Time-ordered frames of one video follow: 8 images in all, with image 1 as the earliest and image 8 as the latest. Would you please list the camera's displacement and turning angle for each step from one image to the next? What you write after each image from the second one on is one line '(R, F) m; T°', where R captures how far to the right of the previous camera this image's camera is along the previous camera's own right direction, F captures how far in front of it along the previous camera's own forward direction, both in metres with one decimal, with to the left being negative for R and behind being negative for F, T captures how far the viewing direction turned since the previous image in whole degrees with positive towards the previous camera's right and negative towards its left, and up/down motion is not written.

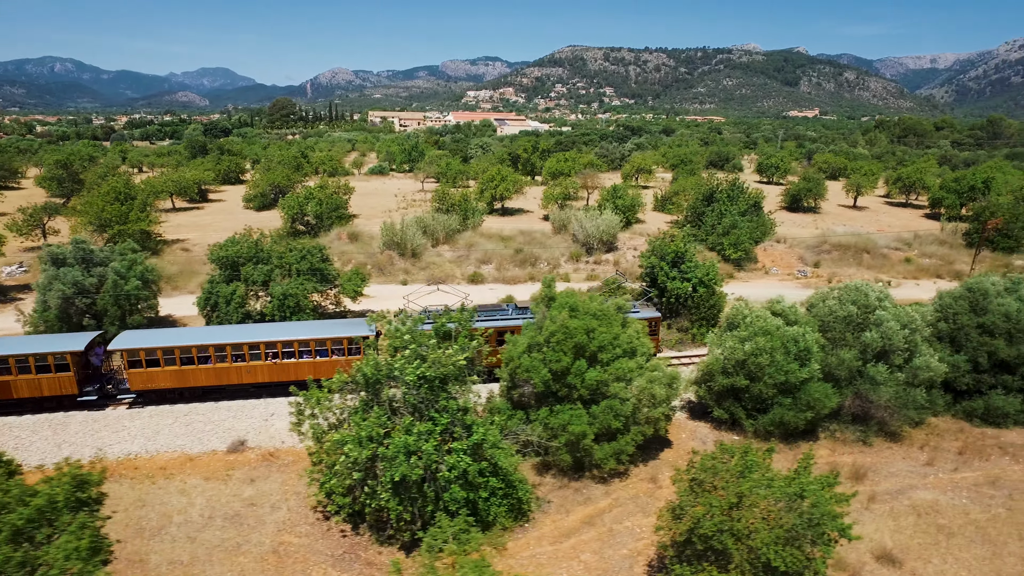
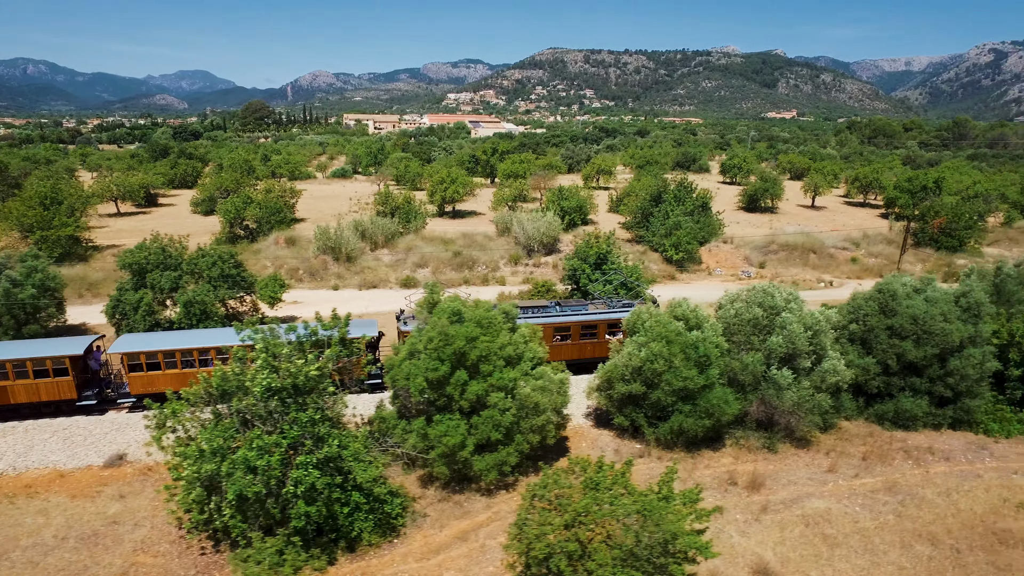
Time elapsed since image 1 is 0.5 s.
(+2.8, +0.6) m; +1°
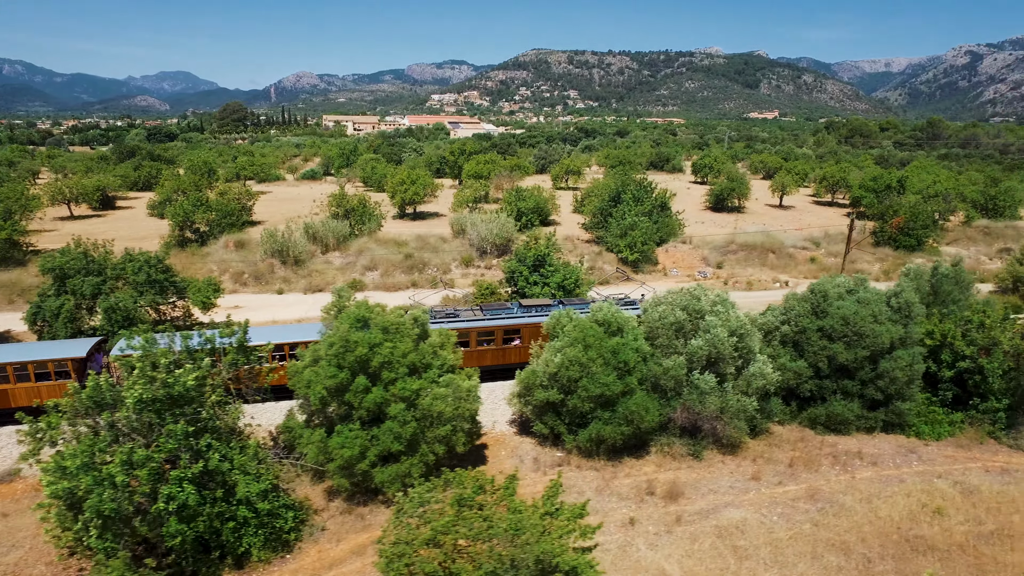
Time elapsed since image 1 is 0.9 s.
(+2.1, +0.6) m; +1°
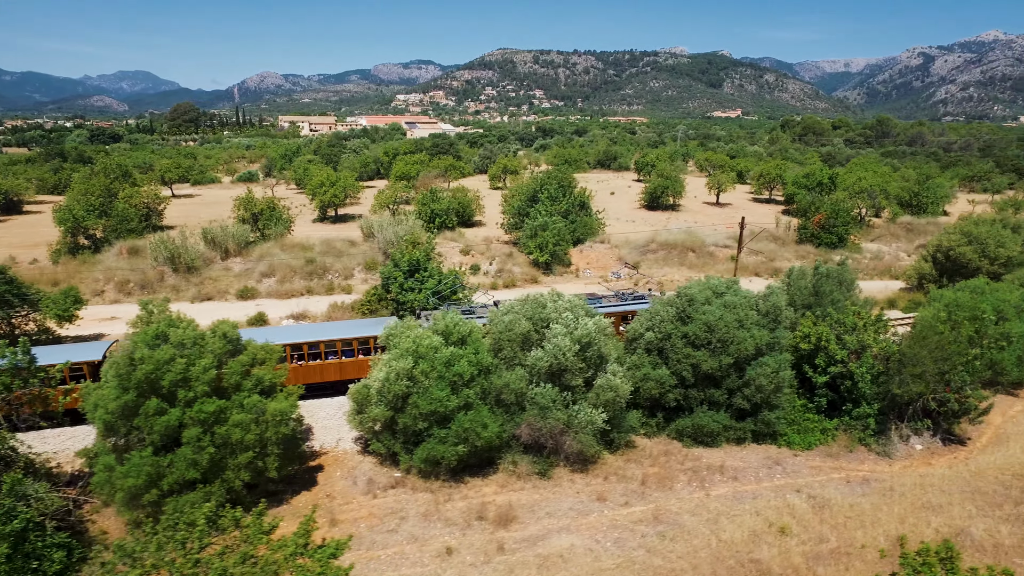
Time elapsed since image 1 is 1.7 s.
(+3.8, +1.3) m; +2°
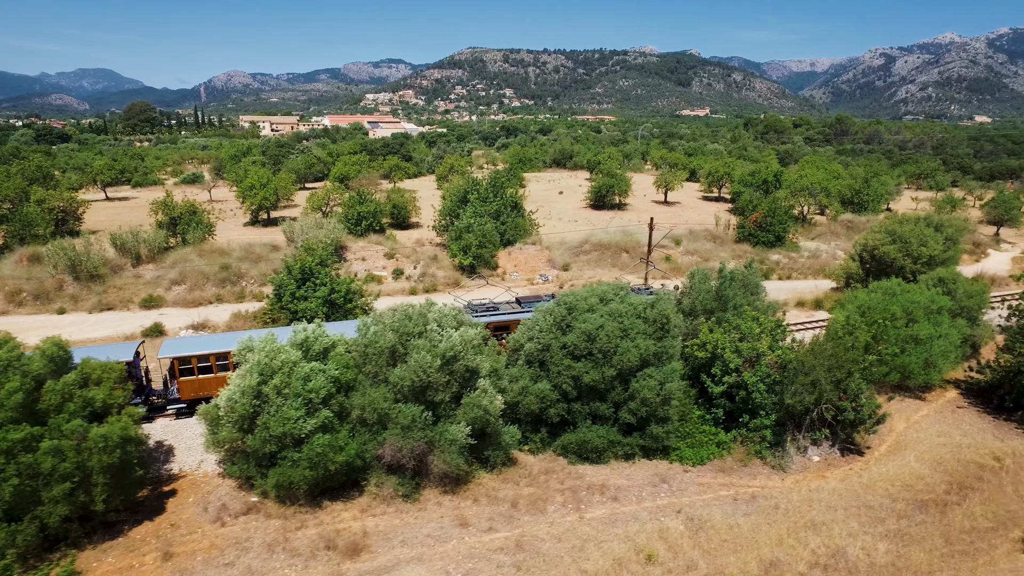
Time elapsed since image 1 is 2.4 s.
(+2.9, +1.1) m; +2°
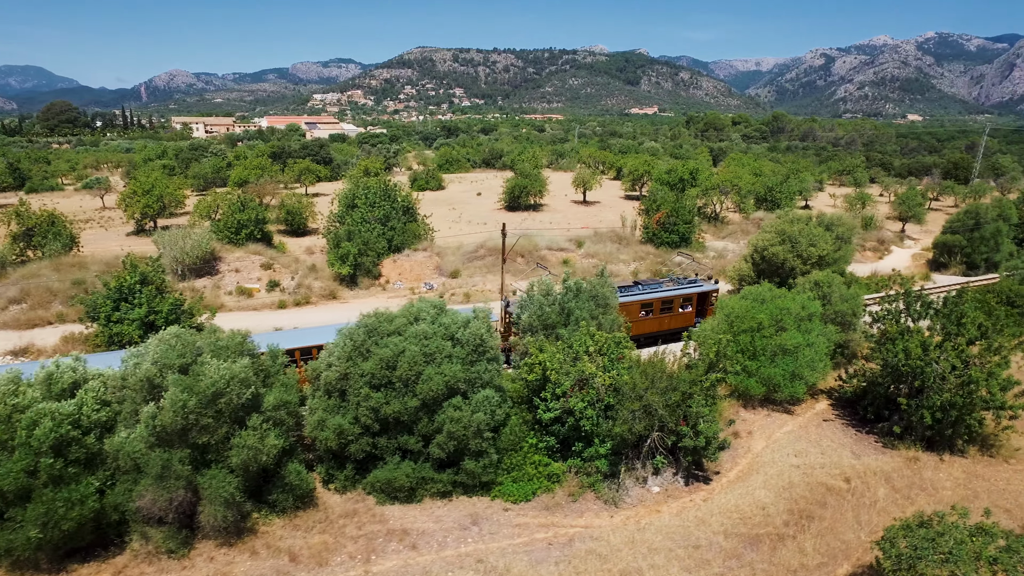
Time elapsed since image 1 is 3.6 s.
(+4.1, +1.9) m; +4°
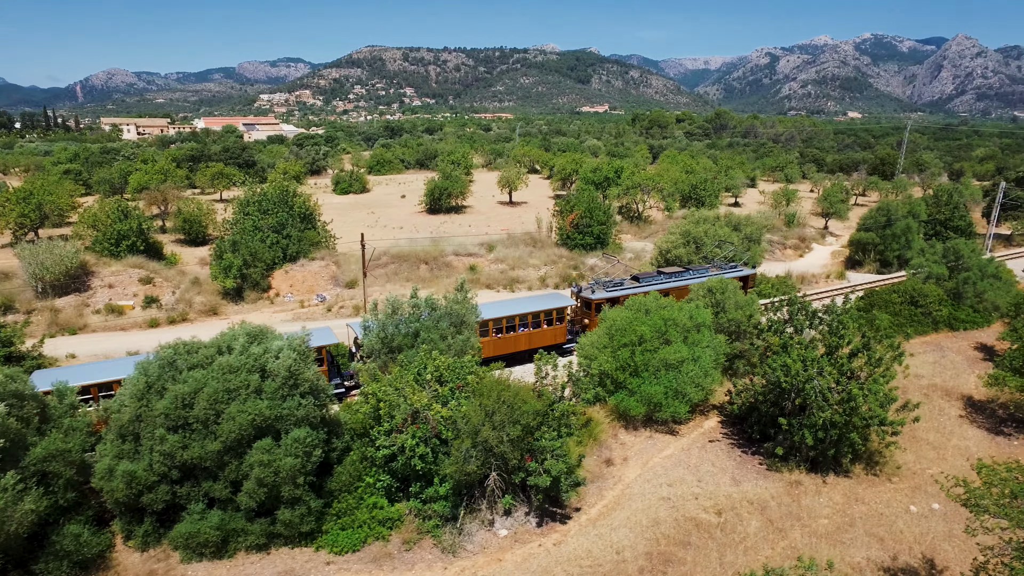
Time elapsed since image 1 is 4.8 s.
(+3.1, +1.8) m; +4°
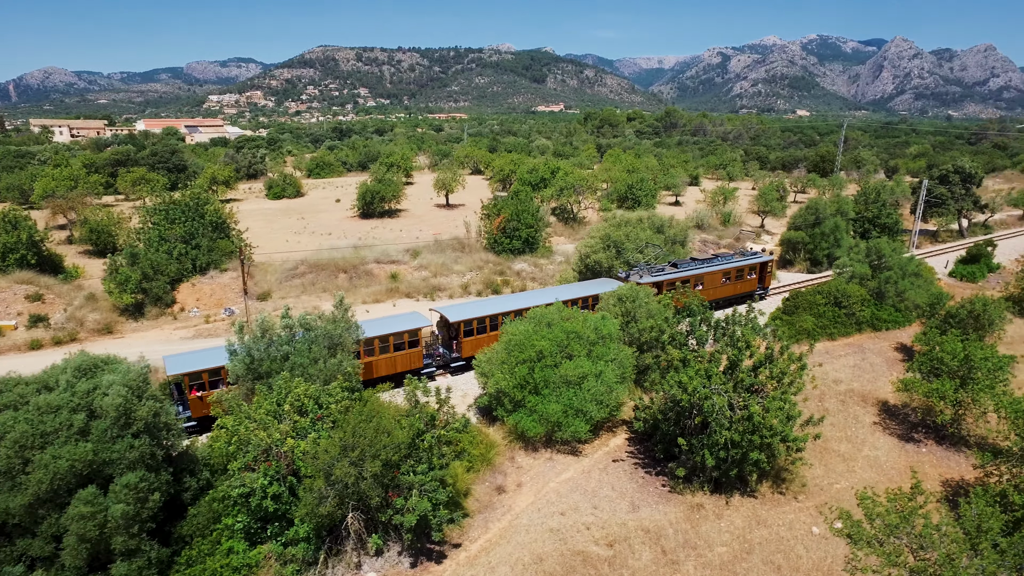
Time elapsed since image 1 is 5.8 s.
(+2.1, +1.3) m; +3°
